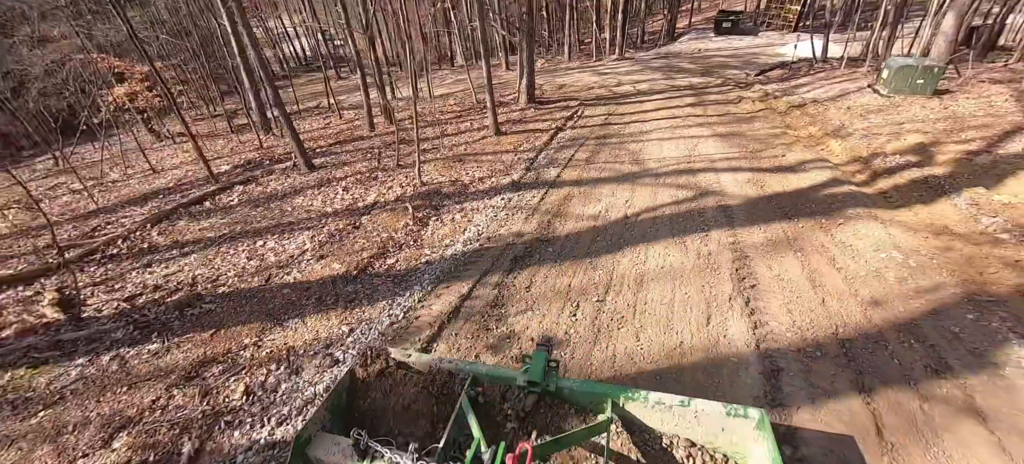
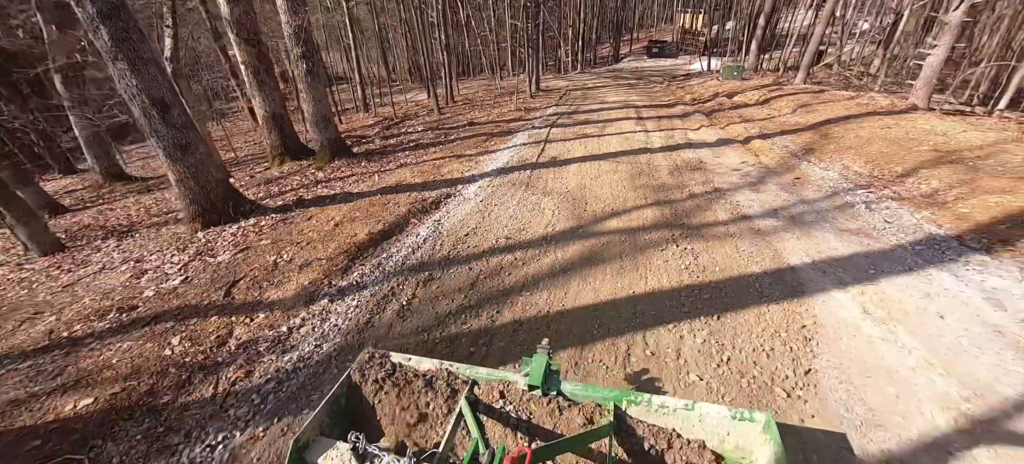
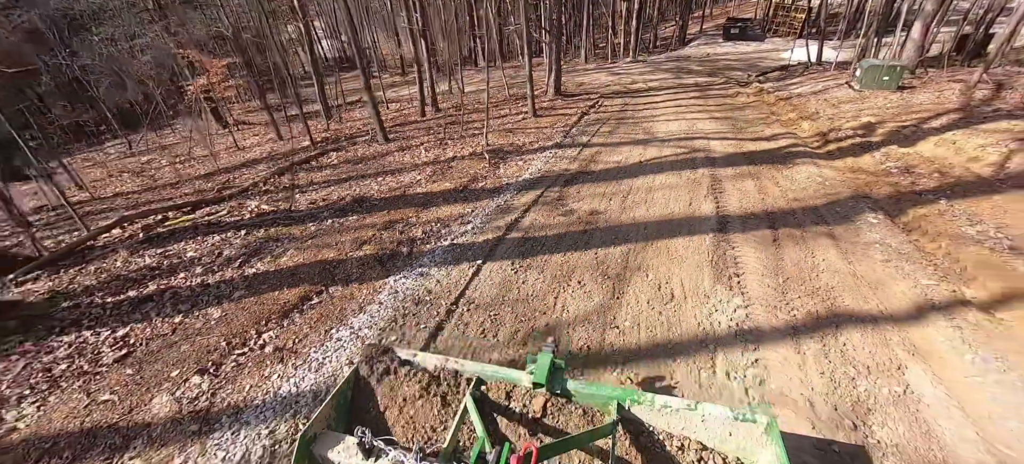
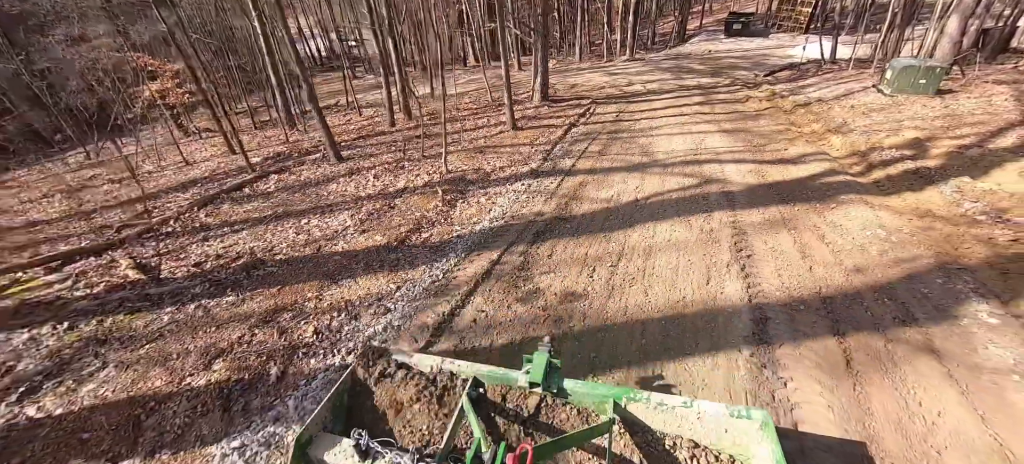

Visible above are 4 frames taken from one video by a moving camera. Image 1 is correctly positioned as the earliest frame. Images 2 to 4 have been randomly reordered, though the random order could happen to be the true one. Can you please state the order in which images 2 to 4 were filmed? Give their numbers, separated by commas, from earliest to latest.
4, 3, 2
